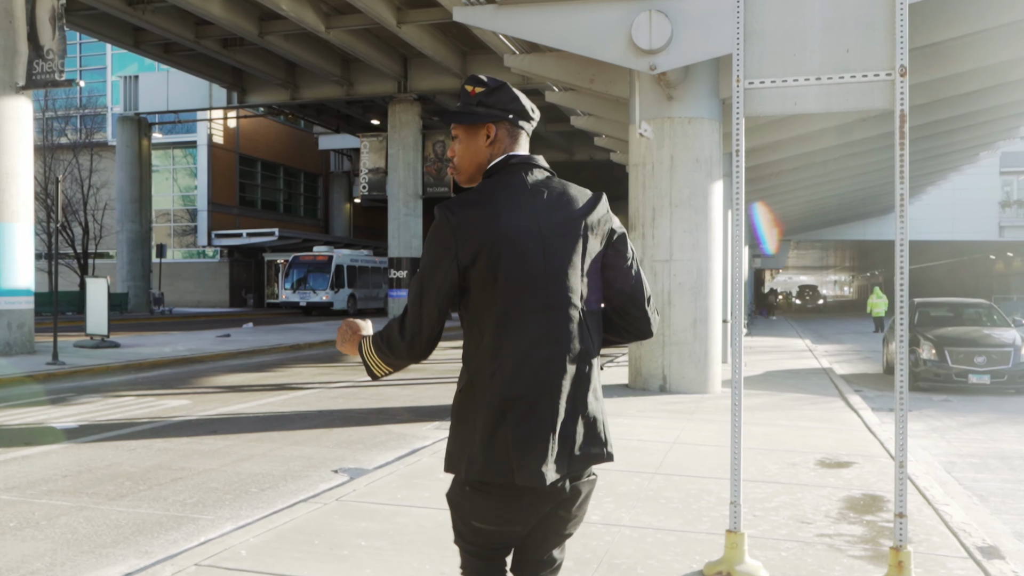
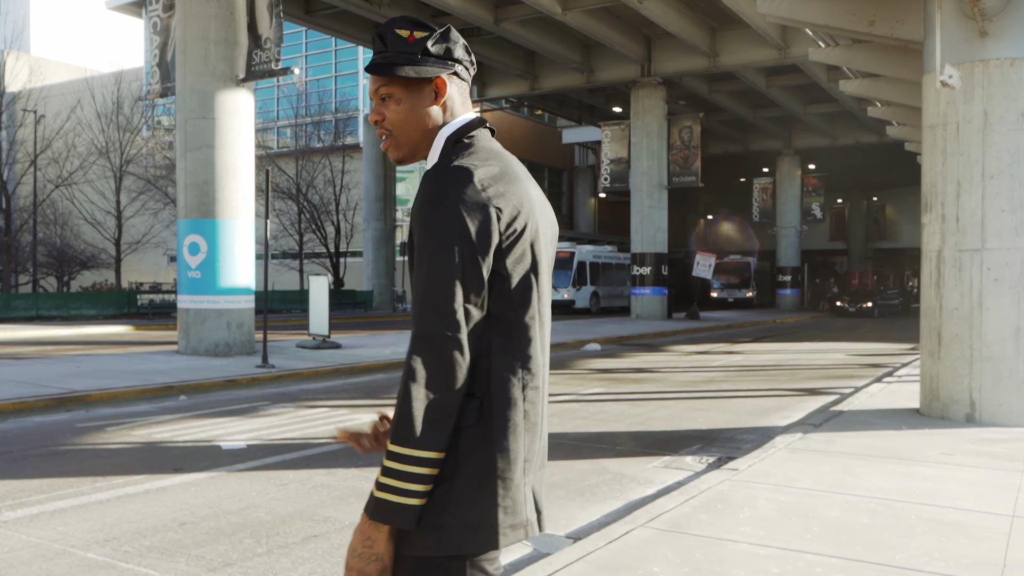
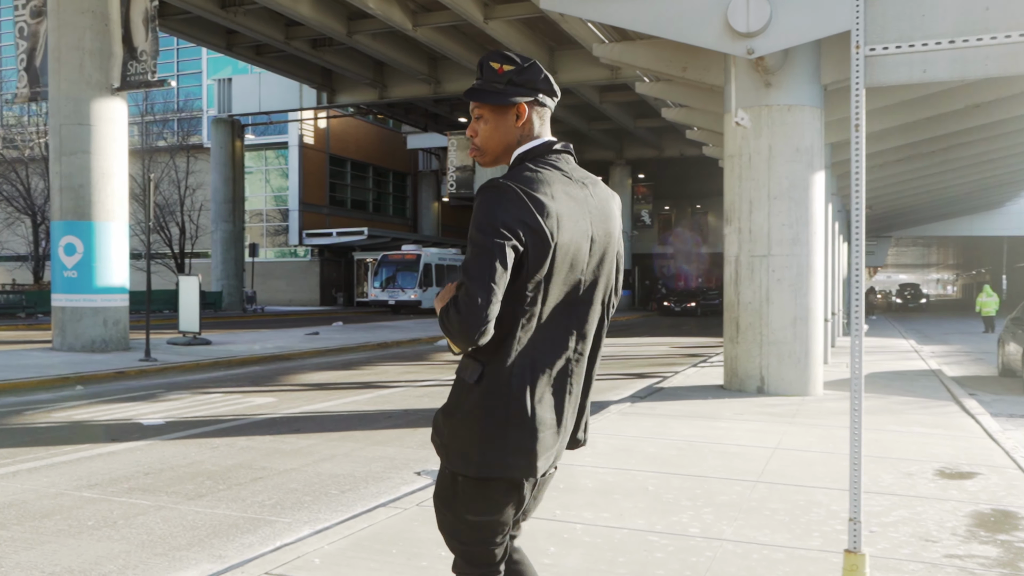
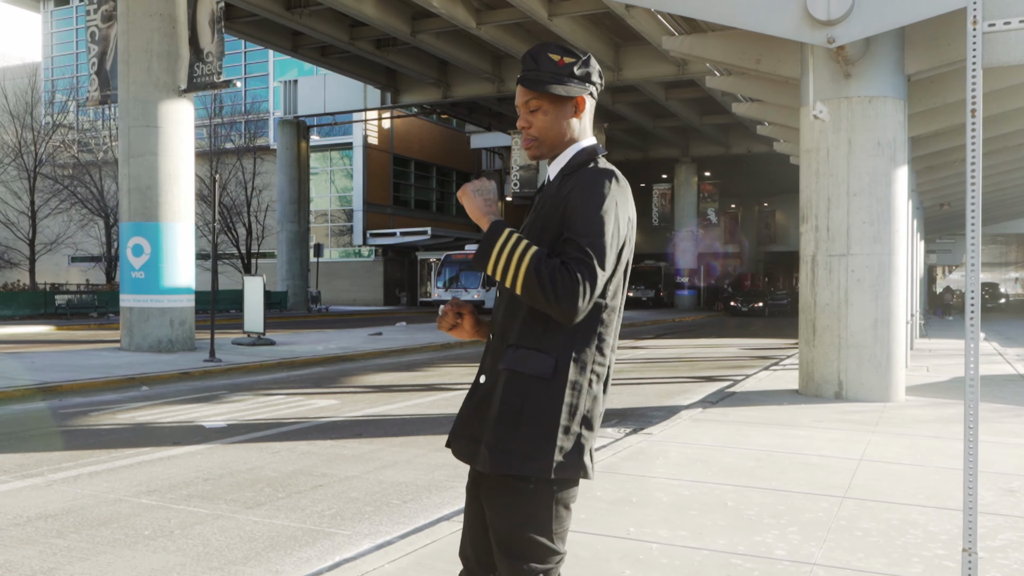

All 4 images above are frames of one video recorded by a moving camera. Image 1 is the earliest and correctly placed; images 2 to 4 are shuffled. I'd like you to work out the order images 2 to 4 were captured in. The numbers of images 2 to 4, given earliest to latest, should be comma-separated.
3, 4, 2
